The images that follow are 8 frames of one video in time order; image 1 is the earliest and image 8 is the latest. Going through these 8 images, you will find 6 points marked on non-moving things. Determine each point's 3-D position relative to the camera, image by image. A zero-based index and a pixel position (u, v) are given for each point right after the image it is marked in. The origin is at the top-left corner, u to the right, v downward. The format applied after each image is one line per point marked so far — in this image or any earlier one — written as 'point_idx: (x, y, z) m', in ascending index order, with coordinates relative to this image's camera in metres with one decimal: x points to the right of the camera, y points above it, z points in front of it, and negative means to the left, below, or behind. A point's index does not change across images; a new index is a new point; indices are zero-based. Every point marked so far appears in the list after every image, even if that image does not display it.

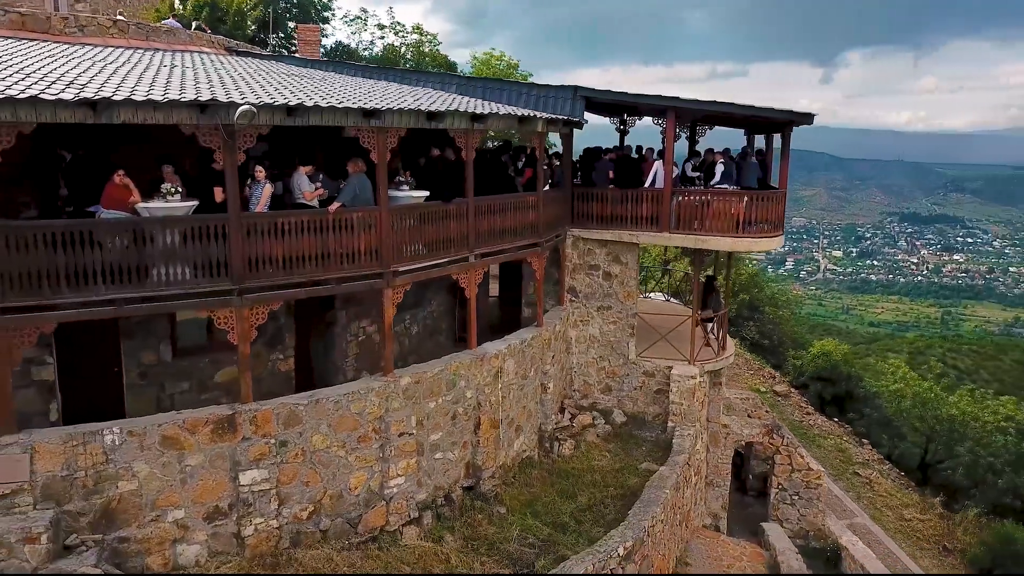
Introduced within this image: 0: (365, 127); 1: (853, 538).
0: (-1.6, +1.8, +9.4) m
1: (+6.1, -4.5, +14.6) m
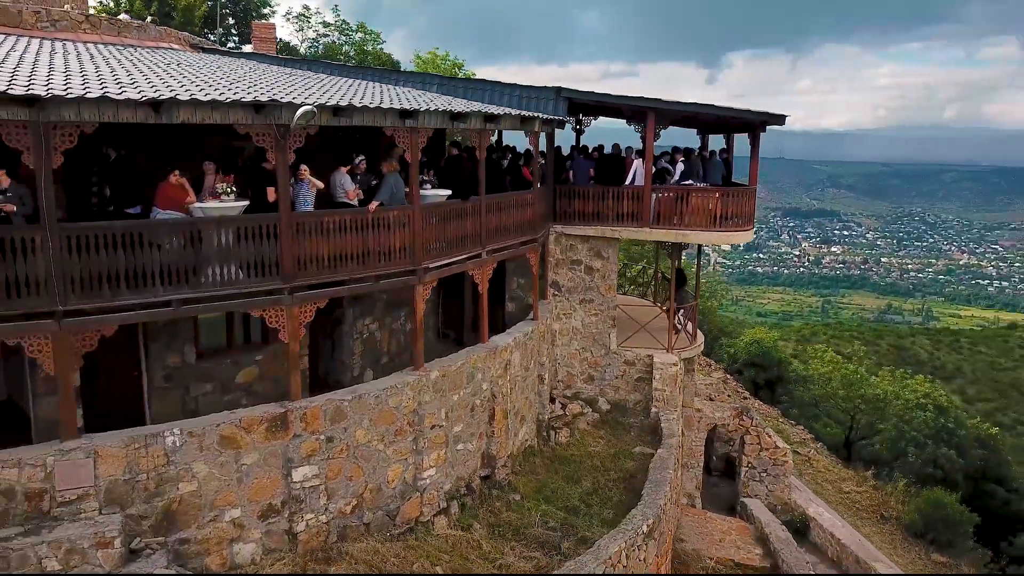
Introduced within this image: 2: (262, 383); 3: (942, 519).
0: (-1.3, +1.9, +9.6) m
1: (+5.9, -4.2, +15.8) m
2: (-3.3, -1.3, +10.8) m
3: (+10.3, -5.6, +19.8) m
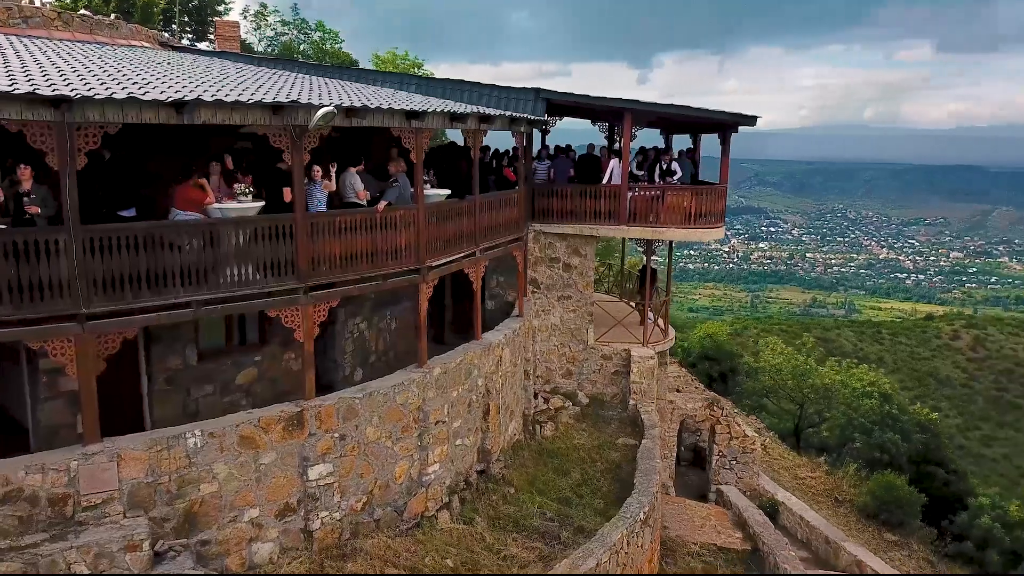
0: (-1.3, +1.9, +9.7) m
1: (+5.5, -4.1, +16.5) m
2: (-3.3, -1.3, +10.8) m
3: (+9.6, -5.4, +20.8) m
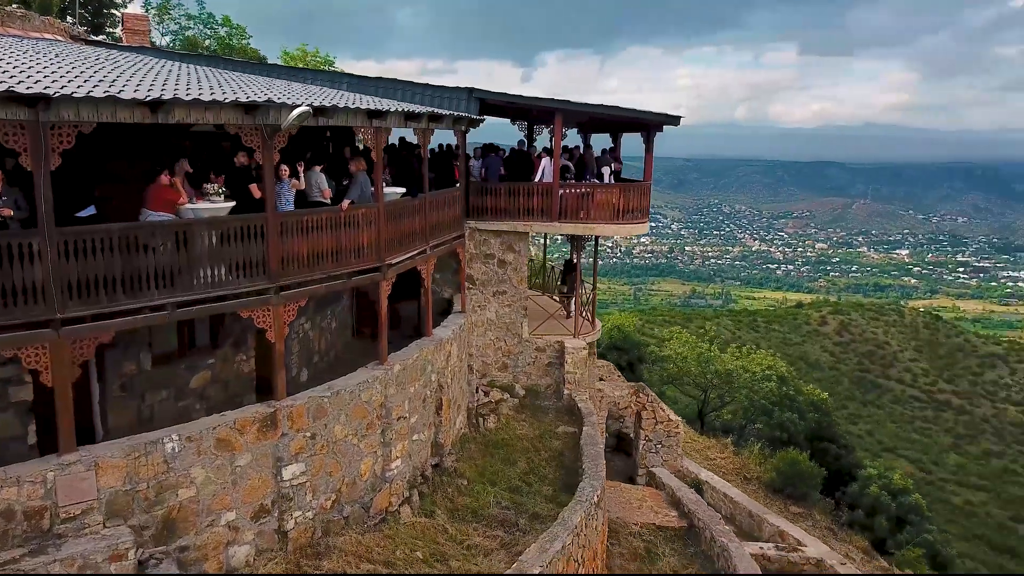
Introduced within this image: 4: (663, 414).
0: (-1.7, +1.9, +9.8) m
1: (+4.1, -3.9, +17.4) m
2: (-3.9, -1.3, +10.6) m
3: (+7.7, -5.1, +22.3) m
4: (+3.2, -2.7, +17.5) m
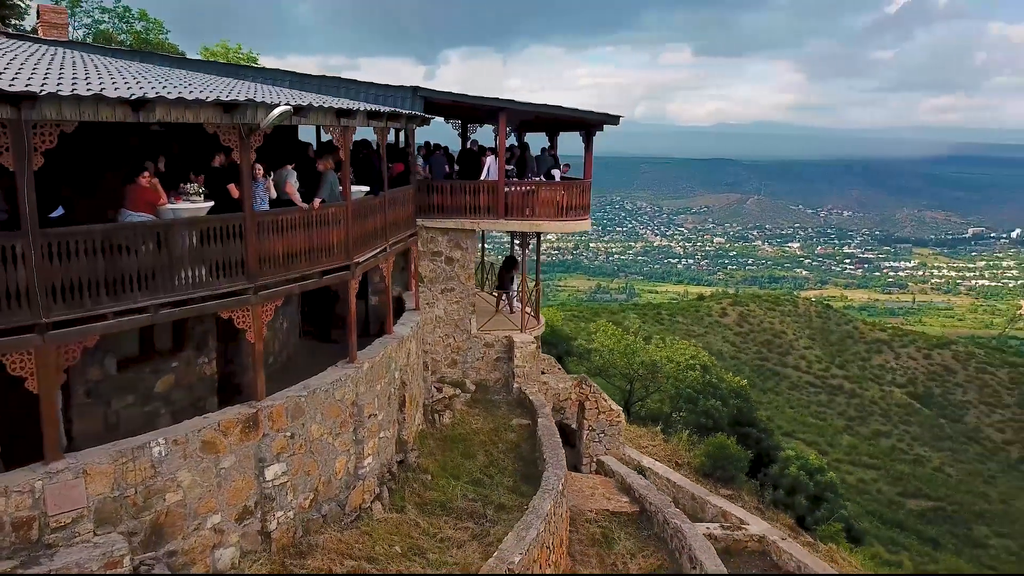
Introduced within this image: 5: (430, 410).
0: (-2.1, +1.9, +9.8) m
1: (+3.0, -3.8, +18.1) m
2: (-4.3, -1.3, +10.4) m
3: (+6.0, -4.9, +23.3) m
4: (+2.1, -2.5, +18.0) m
5: (-1.5, -2.2, +14.7) m
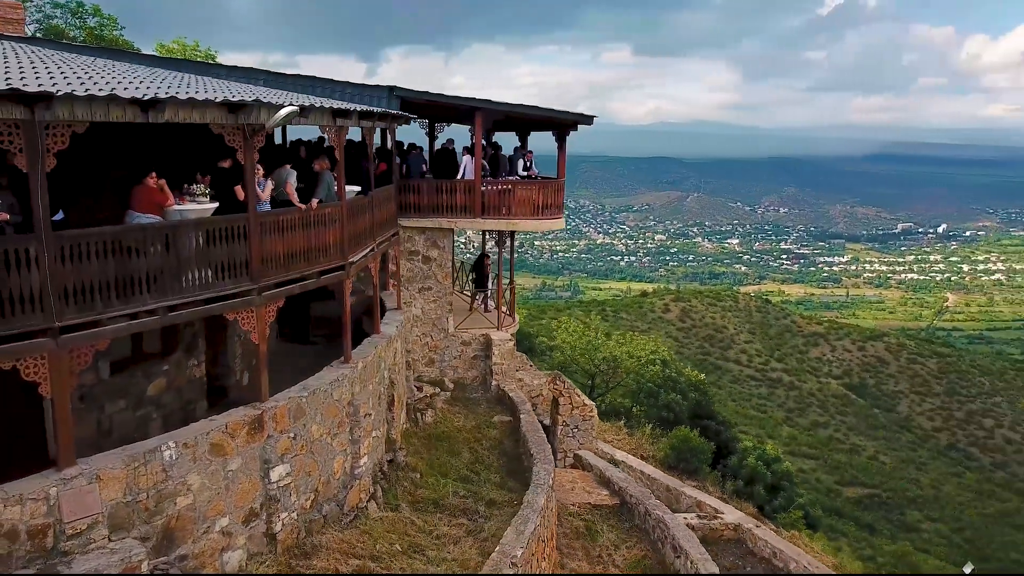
0: (-2.2, +1.9, +9.8) m
1: (+2.5, -3.7, +18.4) m
2: (-4.3, -1.3, +10.3) m
3: (+5.1, -4.8, +23.8) m
4: (+1.5, -2.5, +18.3) m
5: (-1.8, -2.2, +14.7) m
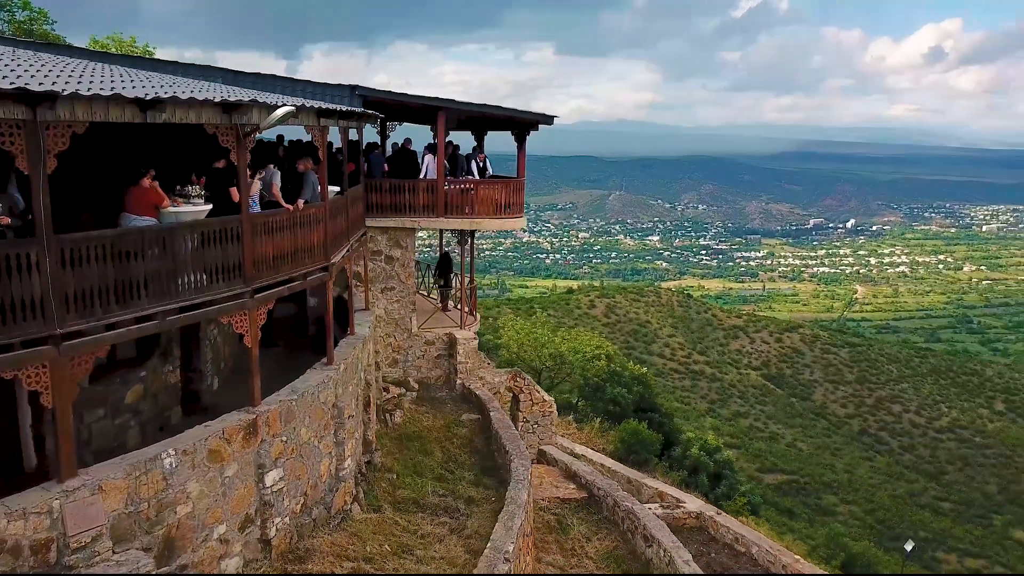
0: (-2.4, +1.9, +9.7) m
1: (+1.6, -3.6, +18.7) m
2: (-4.5, -1.4, +10.0) m
3: (+3.7, -4.6, +24.4) m
4: (+0.6, -2.4, +18.5) m
5: (-2.4, -2.2, +14.6) m
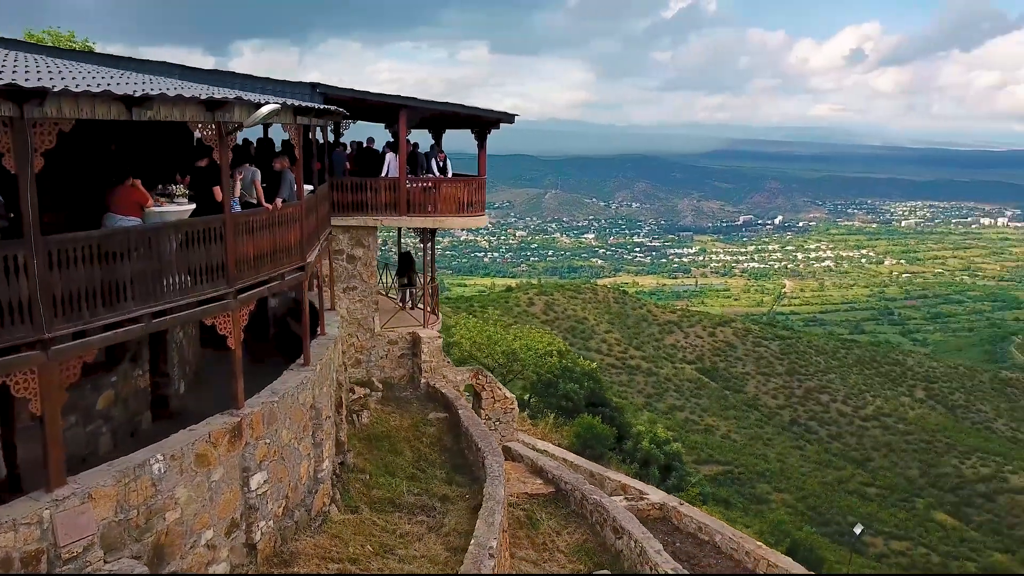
0: (-2.6, +1.9, +9.6) m
1: (+0.7, -3.6, +18.9) m
2: (-4.7, -1.4, +9.7) m
3: (+2.4, -4.5, +24.7) m
4: (-0.3, -2.4, +18.6) m
5: (-2.9, -2.2, +14.5) m
